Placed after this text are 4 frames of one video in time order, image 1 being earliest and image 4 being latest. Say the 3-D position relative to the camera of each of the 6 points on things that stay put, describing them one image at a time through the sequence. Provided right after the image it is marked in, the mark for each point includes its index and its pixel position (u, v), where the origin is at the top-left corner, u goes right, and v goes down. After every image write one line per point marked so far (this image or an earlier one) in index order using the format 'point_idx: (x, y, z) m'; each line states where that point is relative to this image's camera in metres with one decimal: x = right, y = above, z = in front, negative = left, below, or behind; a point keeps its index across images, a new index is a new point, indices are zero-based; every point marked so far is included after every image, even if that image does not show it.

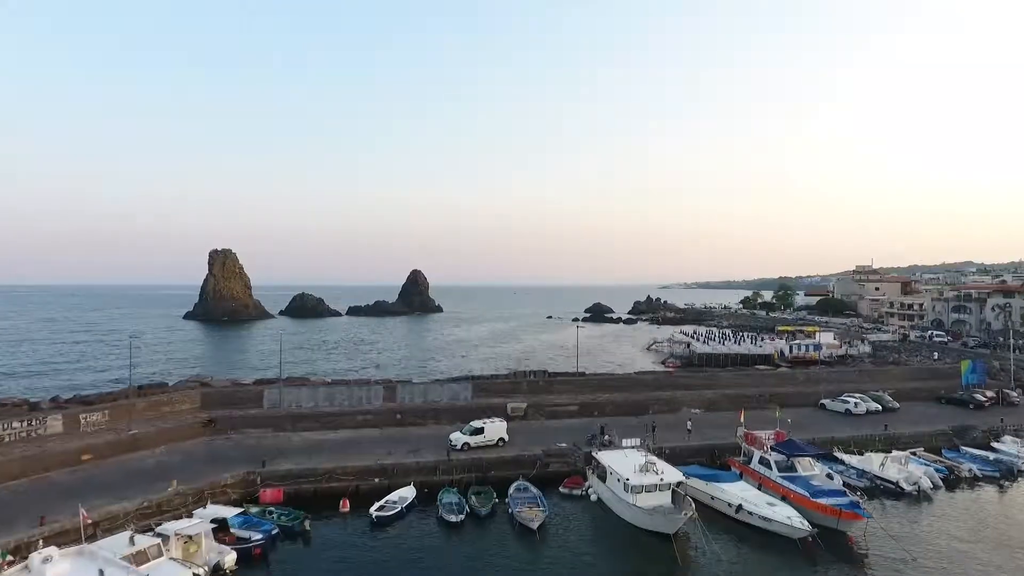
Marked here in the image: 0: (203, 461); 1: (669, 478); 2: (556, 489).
0: (-9.9, -5.6, +18.0) m
1: (+4.4, -5.3, +15.7) m
2: (+1.4, -6.5, +18.3) m
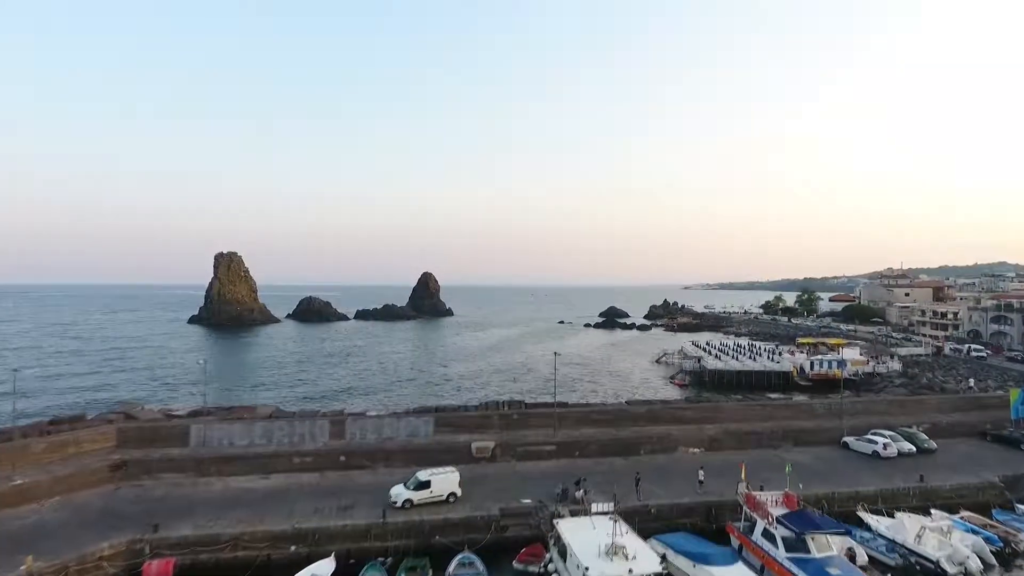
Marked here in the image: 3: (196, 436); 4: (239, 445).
0: (-11.3, -6.3, +15.1) m
1: (+2.9, -6.1, +12.3) m
2: (0.0, -7.3, +15.0) m
3: (-11.1, -5.2, +19.6) m
4: (-9.7, -5.6, +19.9) m
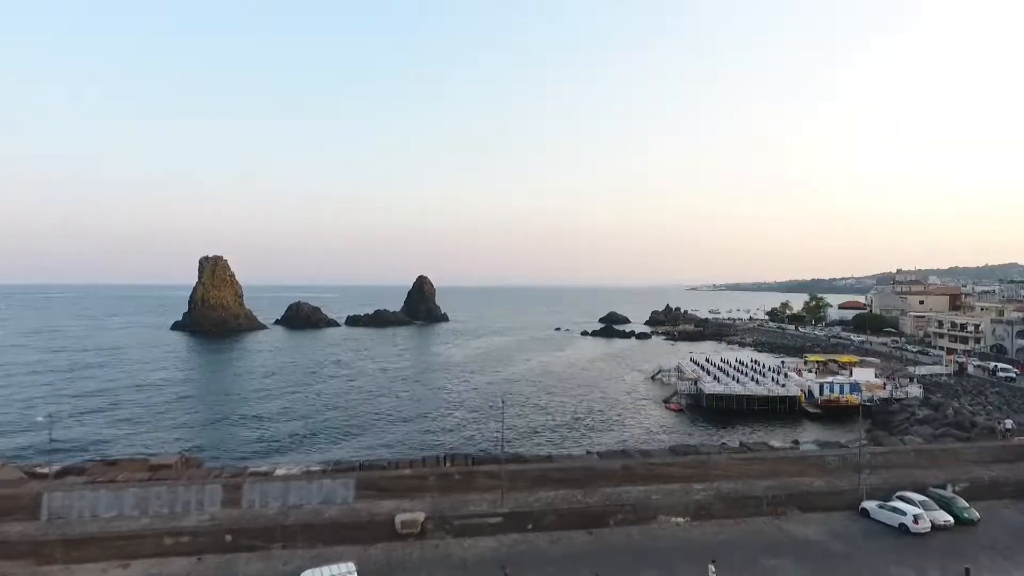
0: (-13.3, -7.2, +11.1) m
1: (+0.9, -7.1, +8.2) m
2: (-2.0, -8.3, +10.9) m
3: (-13.0, -6.1, +15.7) m
4: (-11.6, -6.5, +15.9) m
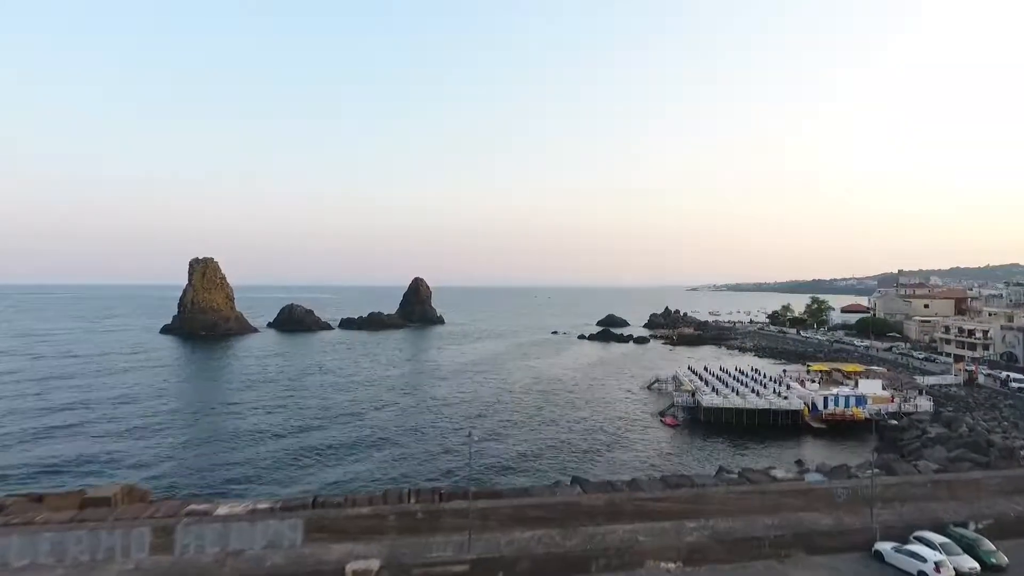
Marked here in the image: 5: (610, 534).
0: (-14.1, -7.7, +9.2) m
1: (0.0, -7.5, +6.3) m
2: (-2.8, -8.7, +9.0) m
3: (-13.8, -6.6, +13.7) m
4: (-12.4, -7.0, +13.9) m
5: (+2.8, -7.1, +16.1) m
